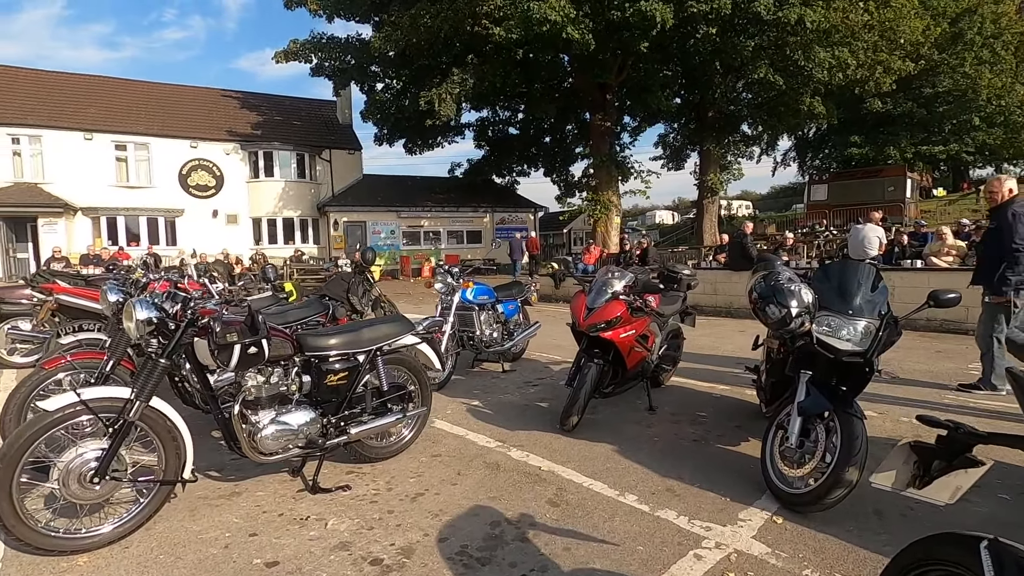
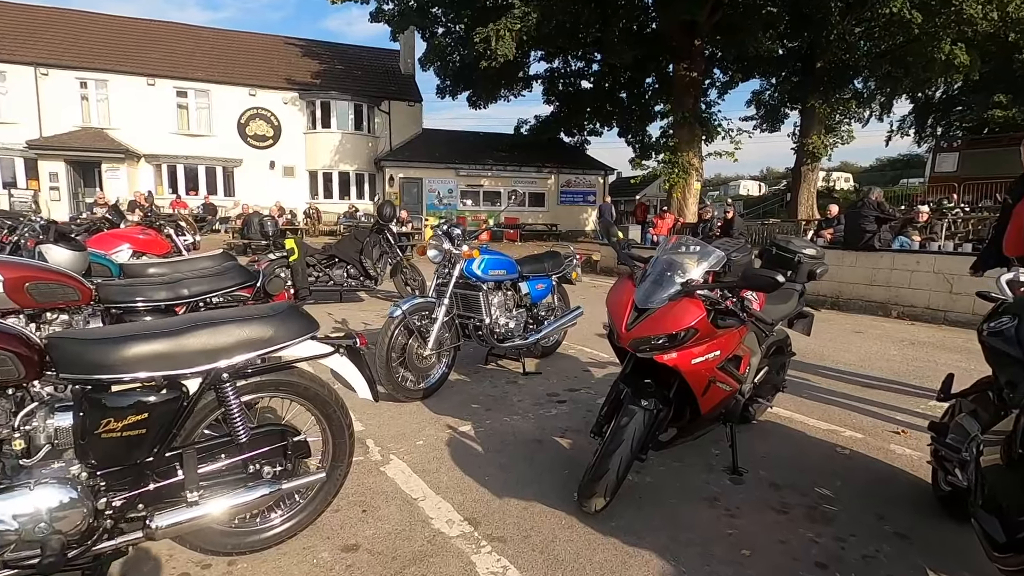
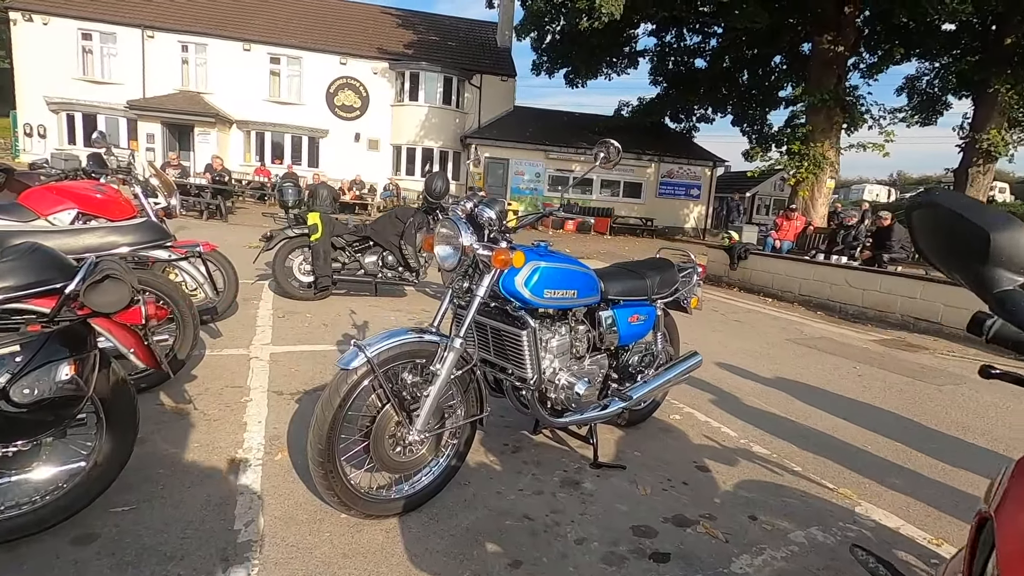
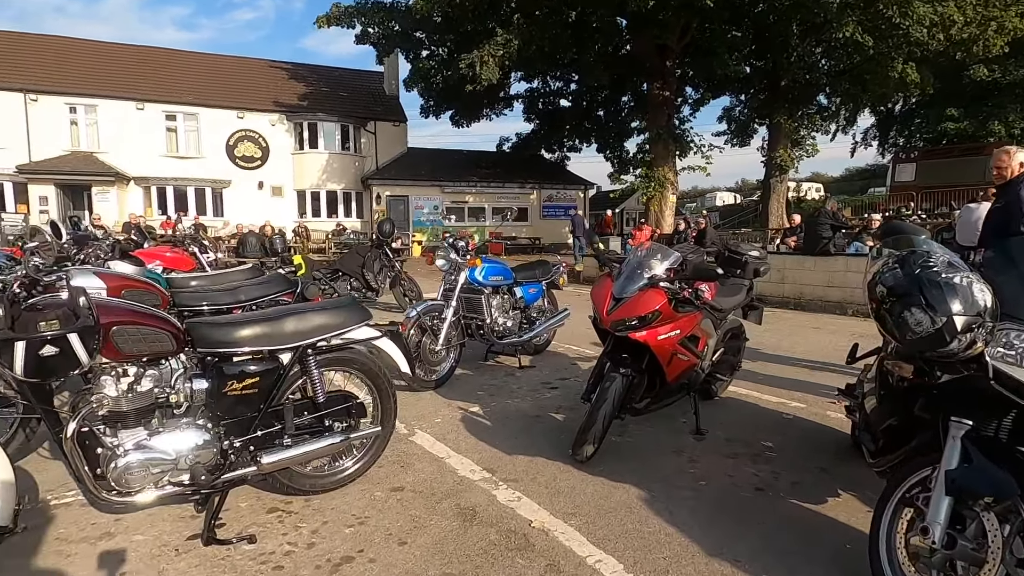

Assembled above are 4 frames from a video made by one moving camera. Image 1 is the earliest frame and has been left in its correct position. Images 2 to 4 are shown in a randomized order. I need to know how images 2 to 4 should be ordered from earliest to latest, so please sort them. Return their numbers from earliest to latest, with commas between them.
4, 2, 3
